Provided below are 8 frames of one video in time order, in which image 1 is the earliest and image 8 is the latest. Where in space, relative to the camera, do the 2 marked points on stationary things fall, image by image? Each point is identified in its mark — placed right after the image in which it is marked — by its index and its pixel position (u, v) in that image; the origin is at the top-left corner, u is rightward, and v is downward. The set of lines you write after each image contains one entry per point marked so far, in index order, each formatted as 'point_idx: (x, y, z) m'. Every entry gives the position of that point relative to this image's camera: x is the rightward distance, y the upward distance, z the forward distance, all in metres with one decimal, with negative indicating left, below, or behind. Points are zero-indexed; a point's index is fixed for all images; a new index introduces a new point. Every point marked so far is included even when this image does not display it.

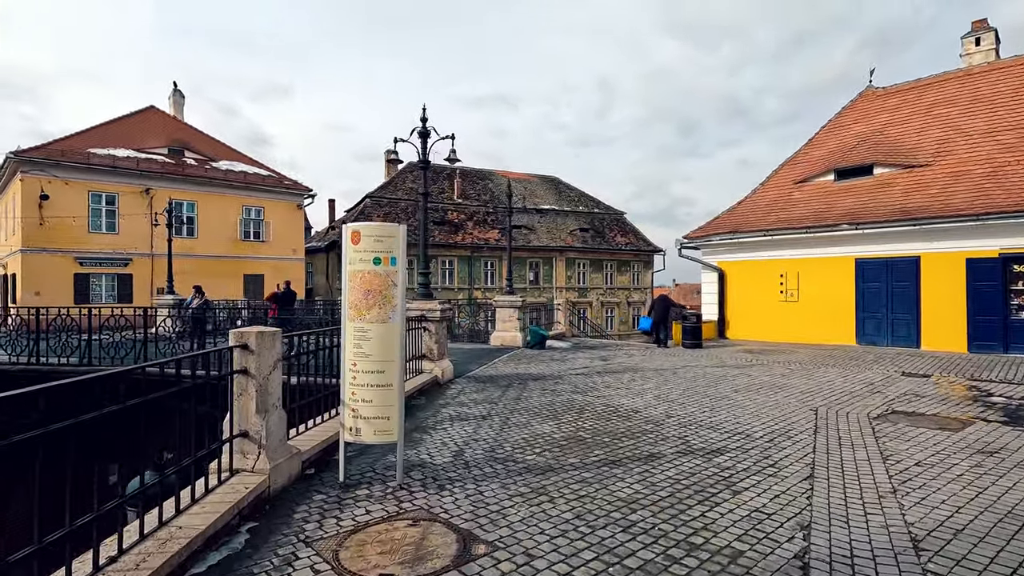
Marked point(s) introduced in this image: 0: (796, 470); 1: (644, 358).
0: (+2.8, -1.8, +5.2) m
1: (+3.5, -1.8, +13.9) m
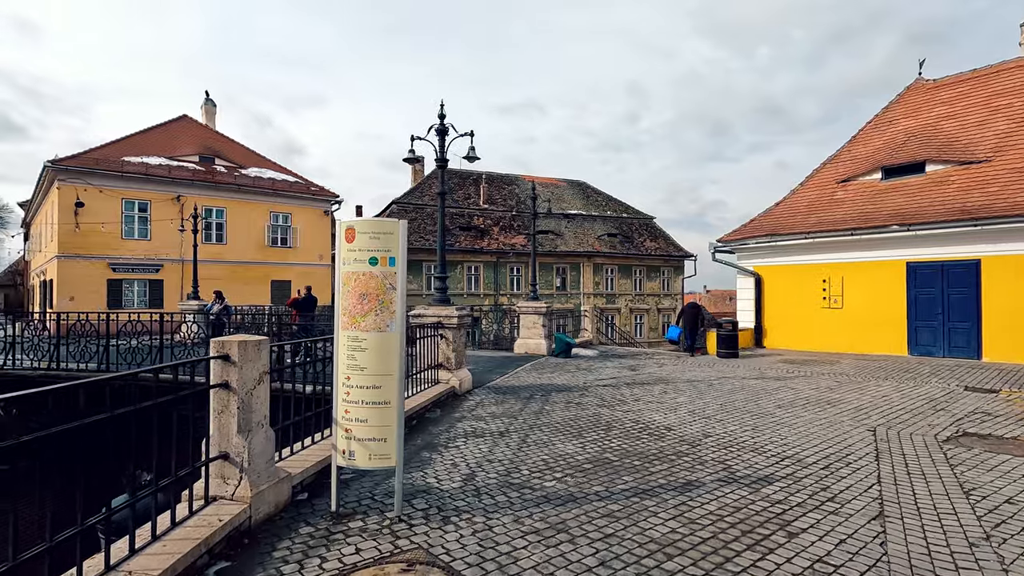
0: (+2.9, -1.8, +4.4) m
1: (+4.0, -2.0, +13.1) m
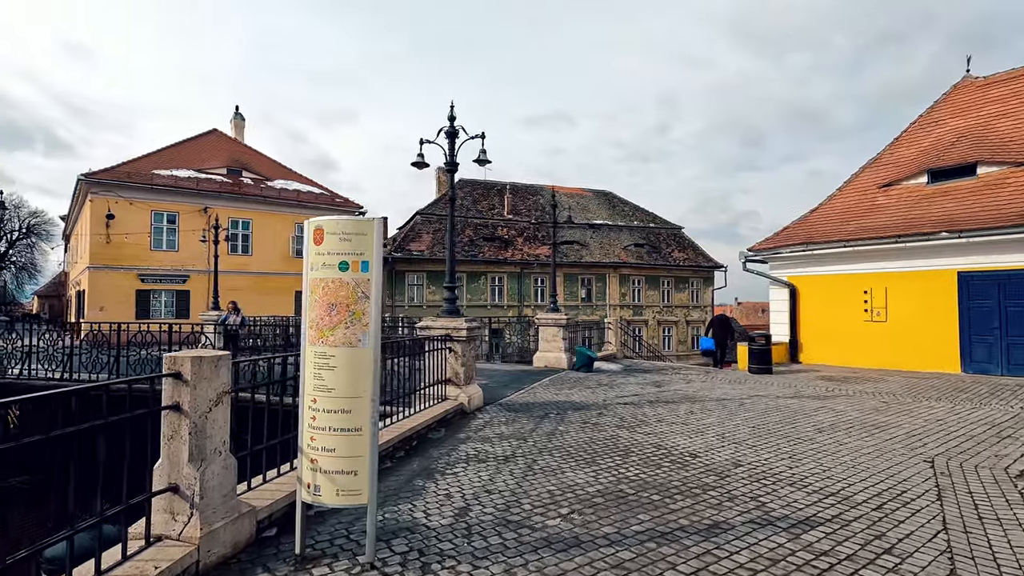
0: (+2.8, -1.9, +3.7) m
1: (+4.4, -2.2, +12.2) m
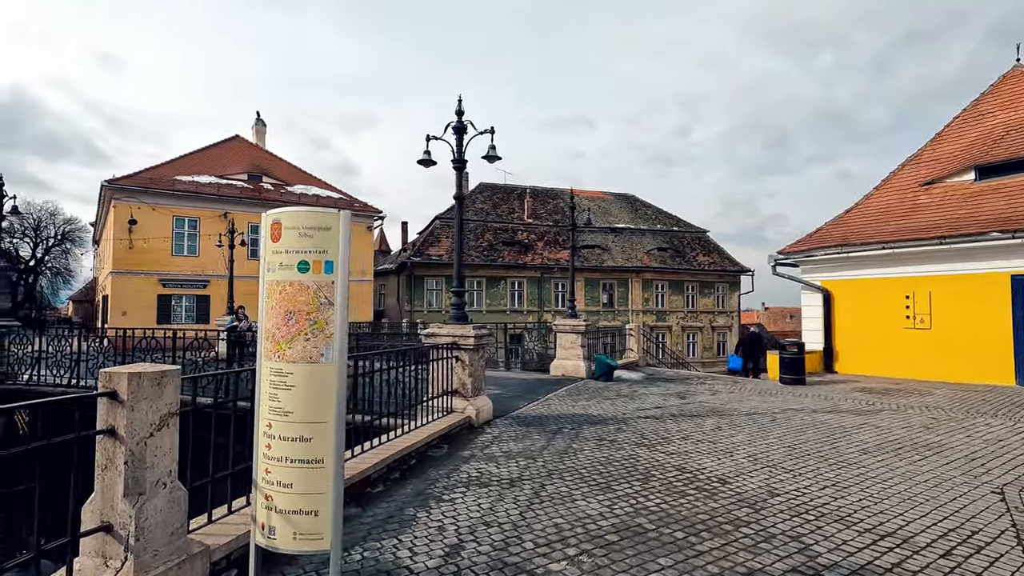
0: (+2.8, -1.9, +3.0) m
1: (+4.7, -2.3, +11.4) m
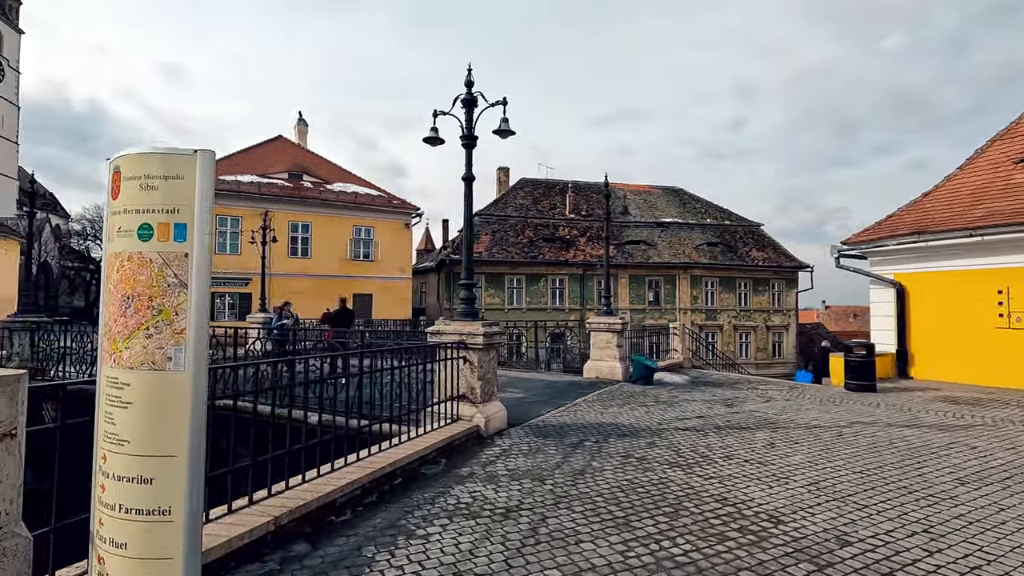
0: (+2.5, -1.8, +1.7) m
1: (+5.2, -2.2, +10.0) m
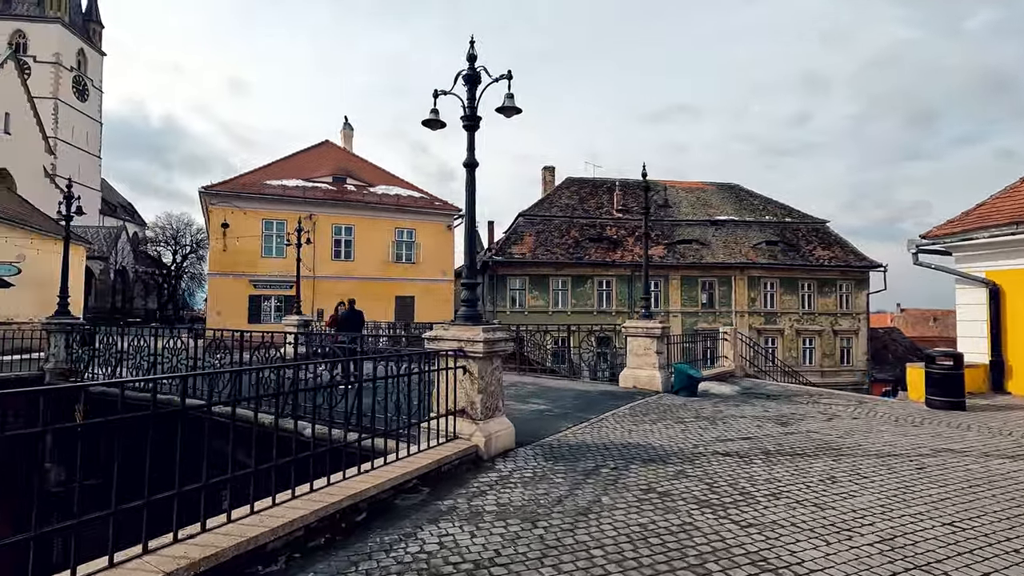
0: (+2.0, -1.8, +0.5) m
1: (+5.5, -2.2, +8.5) m
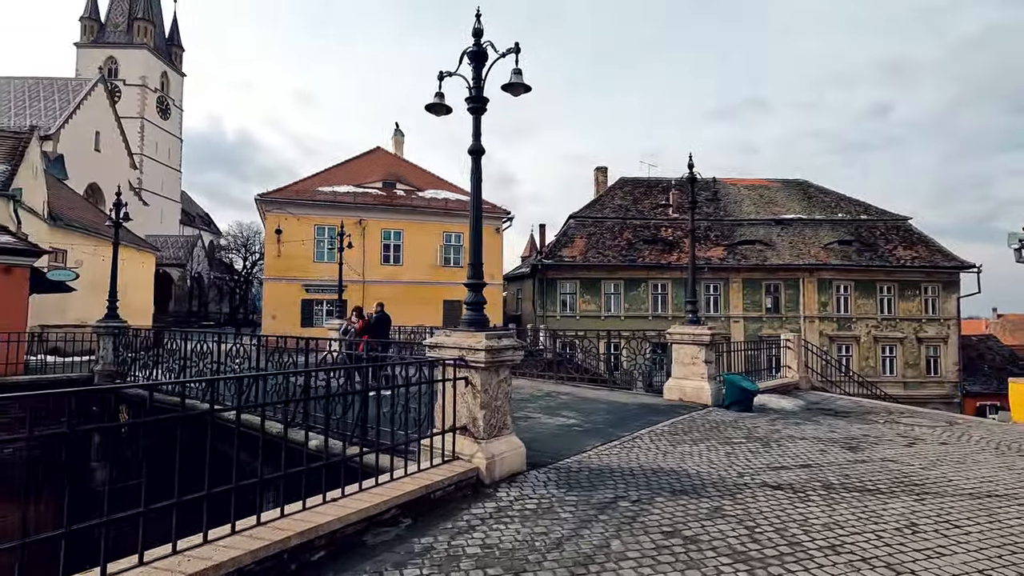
0: (+1.5, -1.7, -0.4) m
1: (+5.8, -2.2, +7.1) m
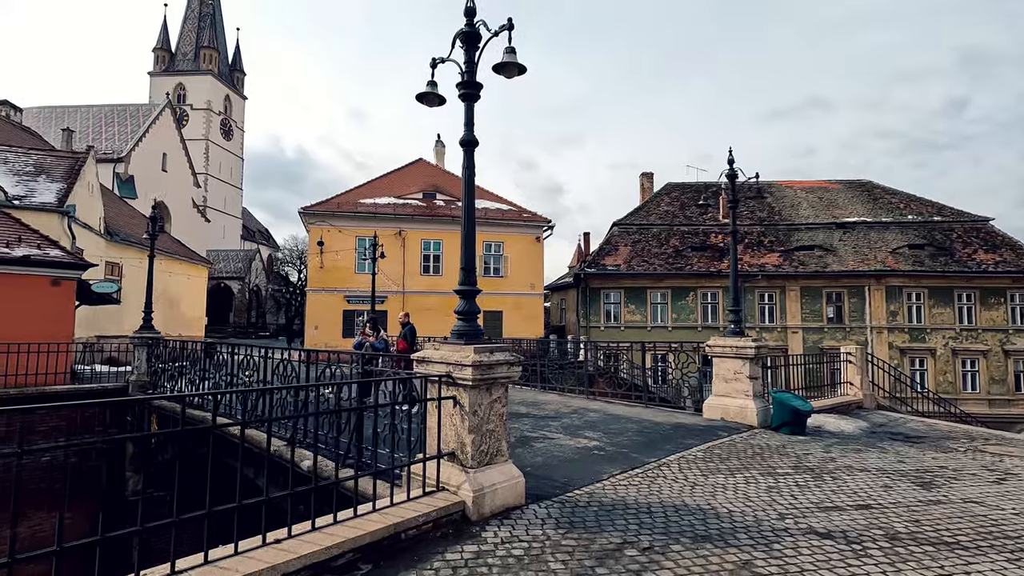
0: (+0.8, -1.7, -1.3) m
1: (+5.8, -2.2, +5.8) m
